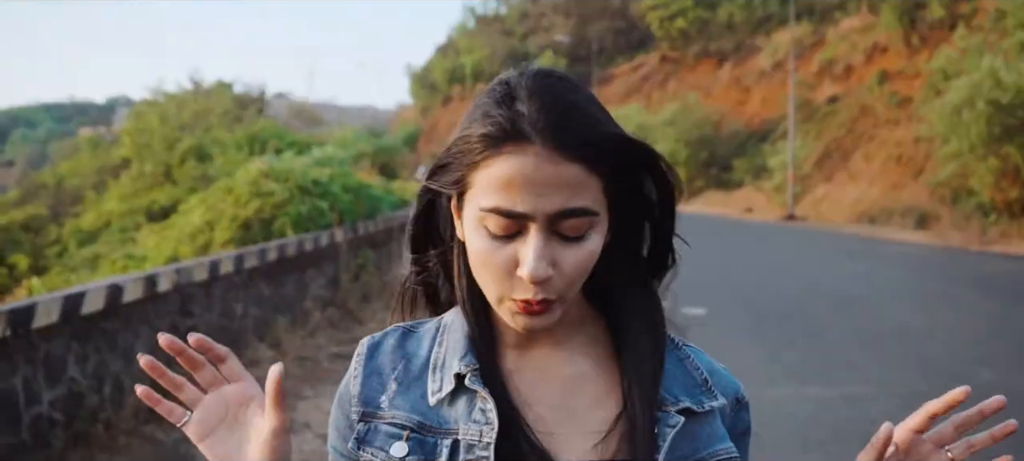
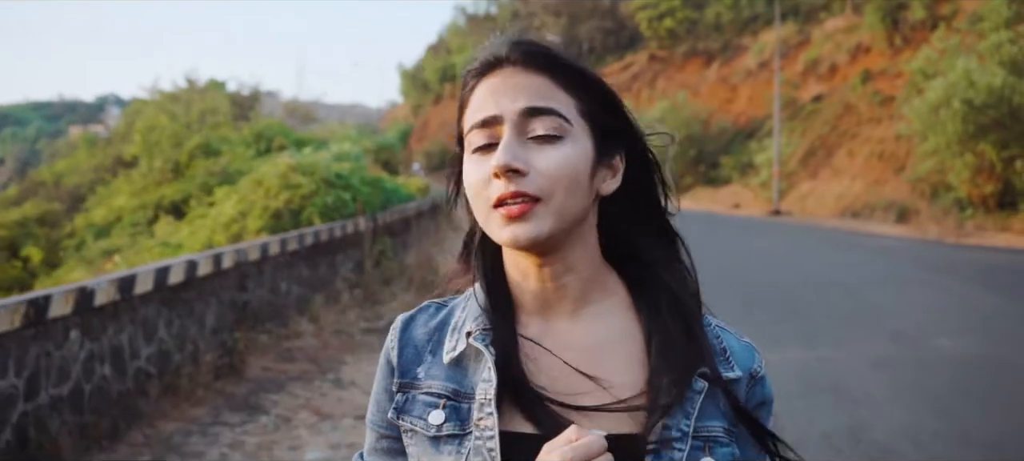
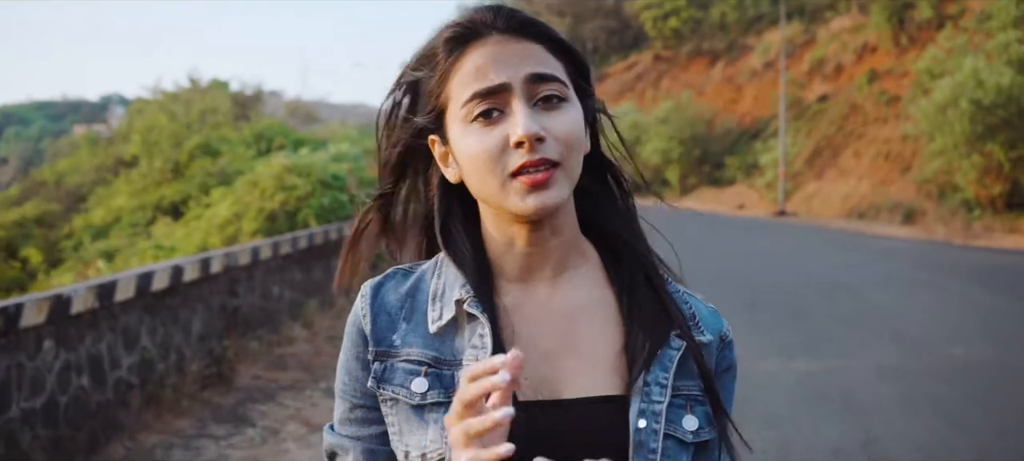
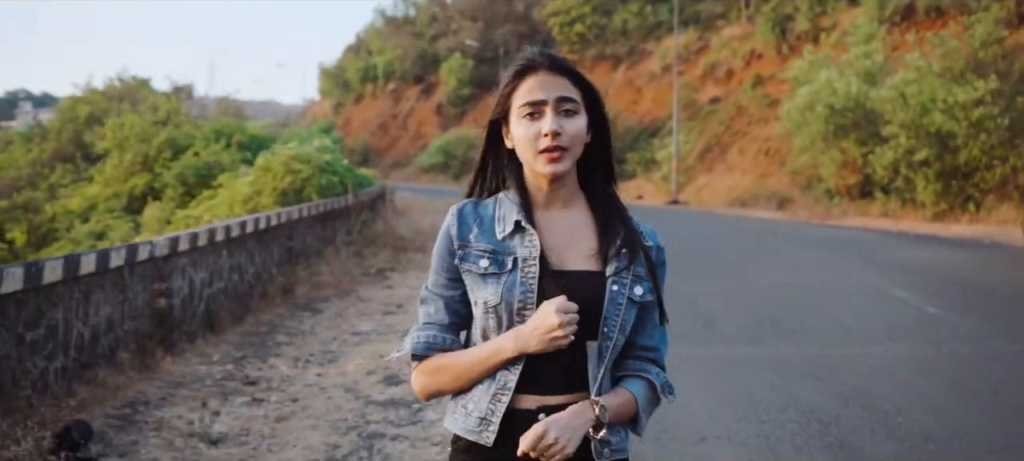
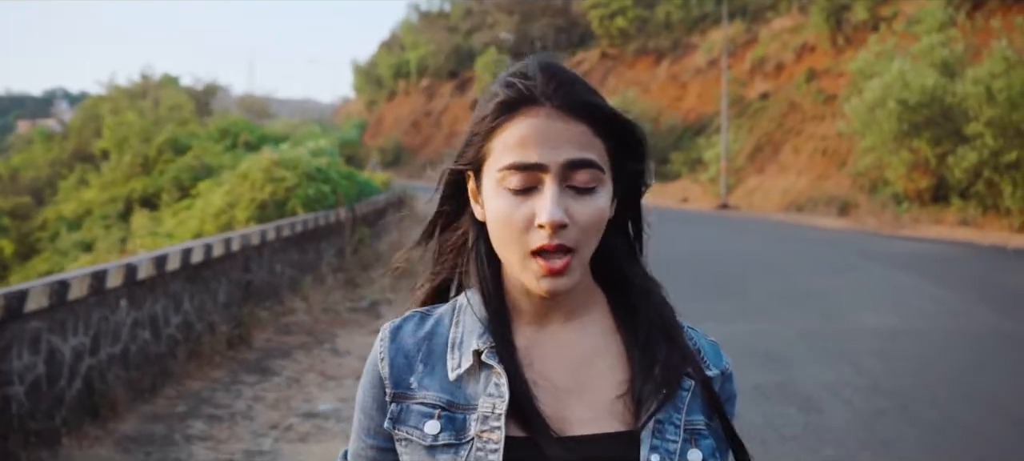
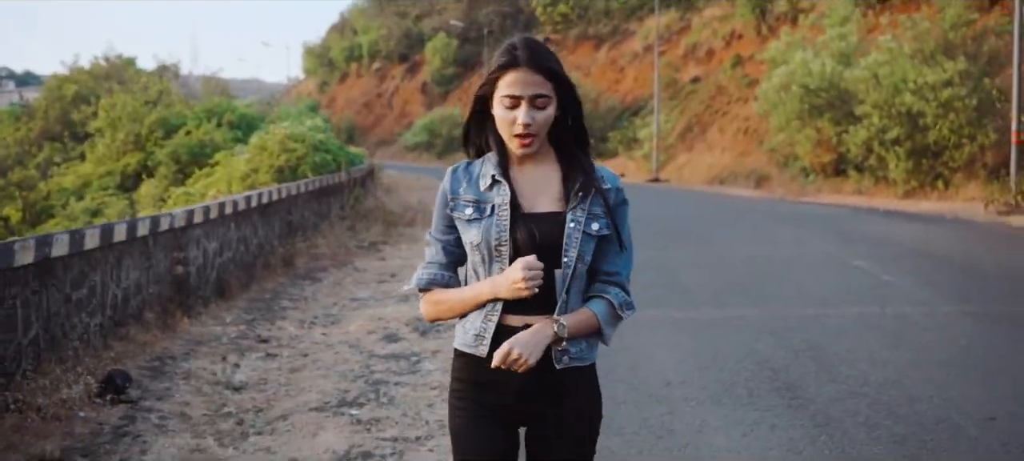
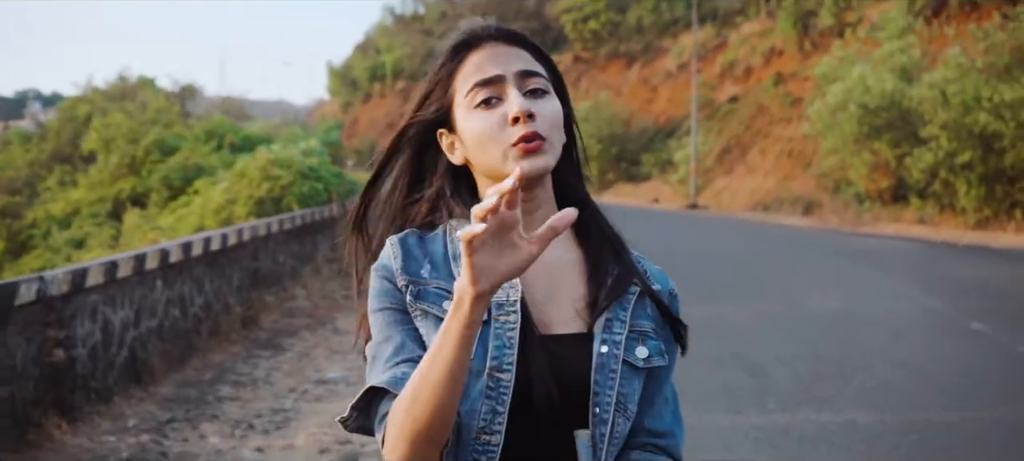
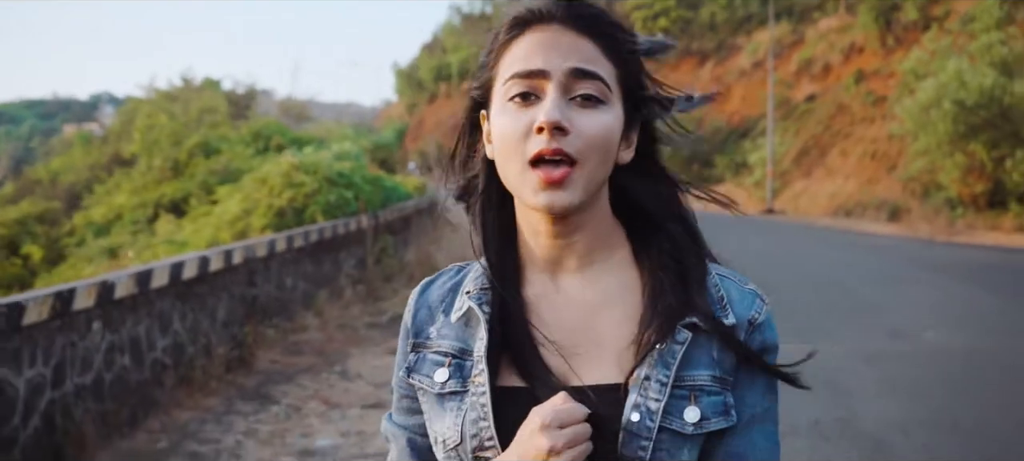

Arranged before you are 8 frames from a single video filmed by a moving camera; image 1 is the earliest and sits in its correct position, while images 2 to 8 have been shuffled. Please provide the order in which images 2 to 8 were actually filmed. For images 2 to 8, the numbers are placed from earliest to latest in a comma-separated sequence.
3, 2, 8, 5, 7, 4, 6
